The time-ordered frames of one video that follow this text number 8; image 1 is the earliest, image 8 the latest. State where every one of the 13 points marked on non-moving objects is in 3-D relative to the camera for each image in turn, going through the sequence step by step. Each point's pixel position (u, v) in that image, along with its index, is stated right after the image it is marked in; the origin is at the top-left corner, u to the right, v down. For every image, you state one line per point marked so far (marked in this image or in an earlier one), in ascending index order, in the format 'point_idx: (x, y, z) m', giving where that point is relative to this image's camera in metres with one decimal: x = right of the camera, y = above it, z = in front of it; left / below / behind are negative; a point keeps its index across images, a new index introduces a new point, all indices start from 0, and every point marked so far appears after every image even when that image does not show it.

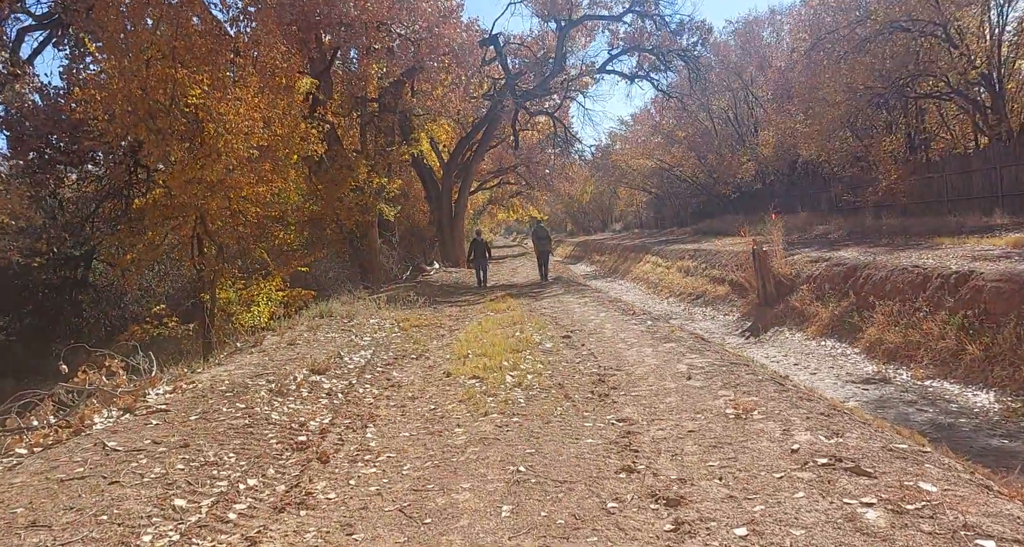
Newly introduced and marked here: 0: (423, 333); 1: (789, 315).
0: (-1.4, -1.0, +13.0) m
1: (+5.8, -0.9, +17.0) m
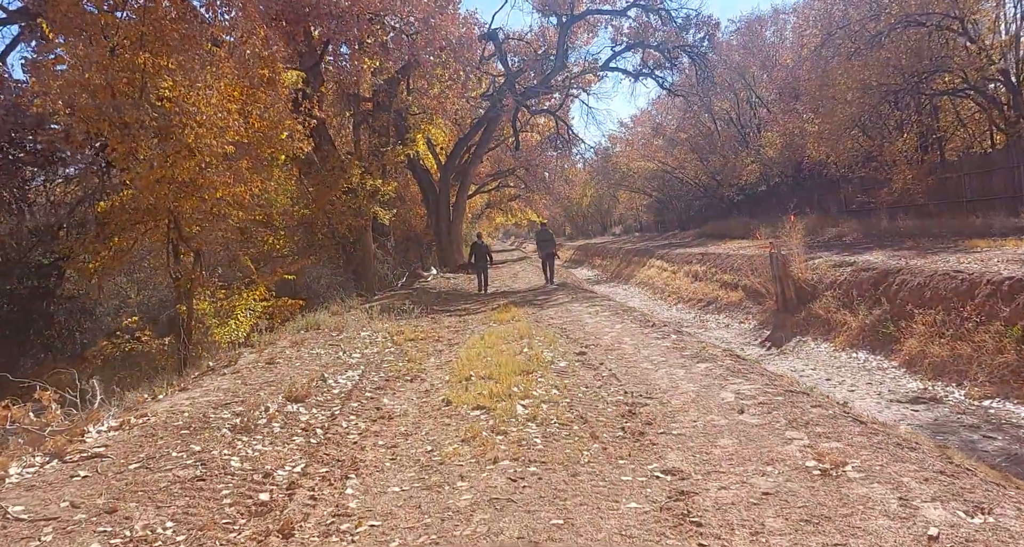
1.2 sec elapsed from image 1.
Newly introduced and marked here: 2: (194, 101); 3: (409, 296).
0: (-1.3, -1.1, +11.8) m
1: (+5.8, -1.0, +15.8) m
2: (-4.8, +2.6, +11.8) m
3: (-2.5, -0.5, +19.6) m
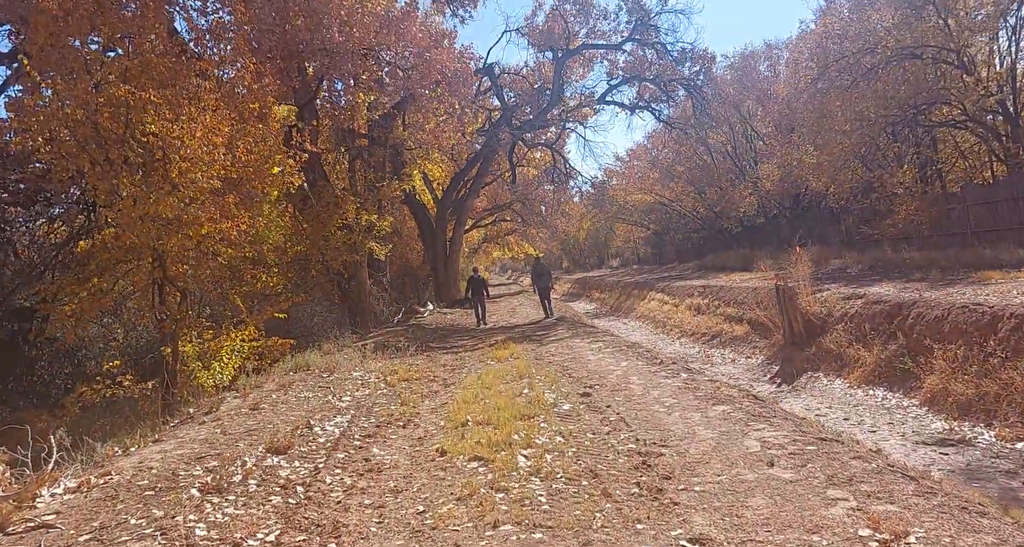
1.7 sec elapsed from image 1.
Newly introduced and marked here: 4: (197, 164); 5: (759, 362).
0: (-1.3, -1.6, +11.2) m
1: (+5.8, -1.6, +15.2) m
2: (-4.8, +2.0, +11.3) m
3: (-2.5, -1.4, +19.0) m
4: (-4.6, +1.6, +11.5) m
5: (+5.1, -1.8, +16.7) m
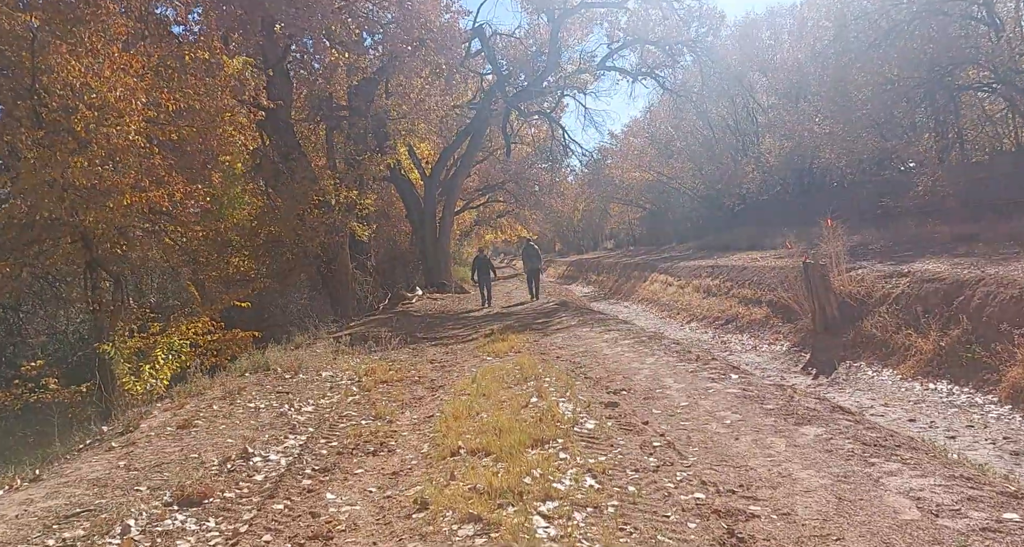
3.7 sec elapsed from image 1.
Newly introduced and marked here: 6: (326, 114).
0: (-1.3, -1.4, +9.2) m
1: (+5.8, -1.2, +13.3) m
2: (-4.9, +2.2, +9.2) m
3: (-2.6, -1.0, +17.0) m
4: (-4.6, +1.8, +9.4) m
5: (+5.0, -1.4, +14.8) m
6: (-4.6, +3.9, +19.8) m
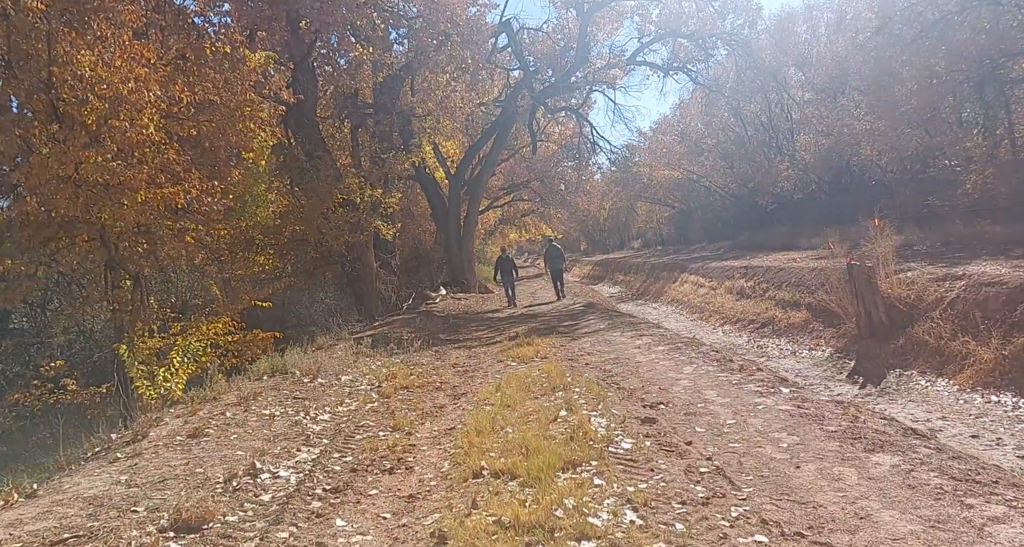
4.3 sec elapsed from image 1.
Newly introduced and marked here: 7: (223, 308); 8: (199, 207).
0: (-1.0, -1.4, +8.7) m
1: (+6.2, -1.2, +12.5) m
2: (-4.5, +2.3, +8.8) m
3: (-2.0, -1.0, +16.5) m
4: (-4.3, +1.8, +9.0) m
5: (+5.5, -1.4, +14.0) m
6: (-3.9, +4.0, +19.4) m
7: (-4.5, -0.5, +12.4) m
8: (-4.2, +0.9, +10.8) m
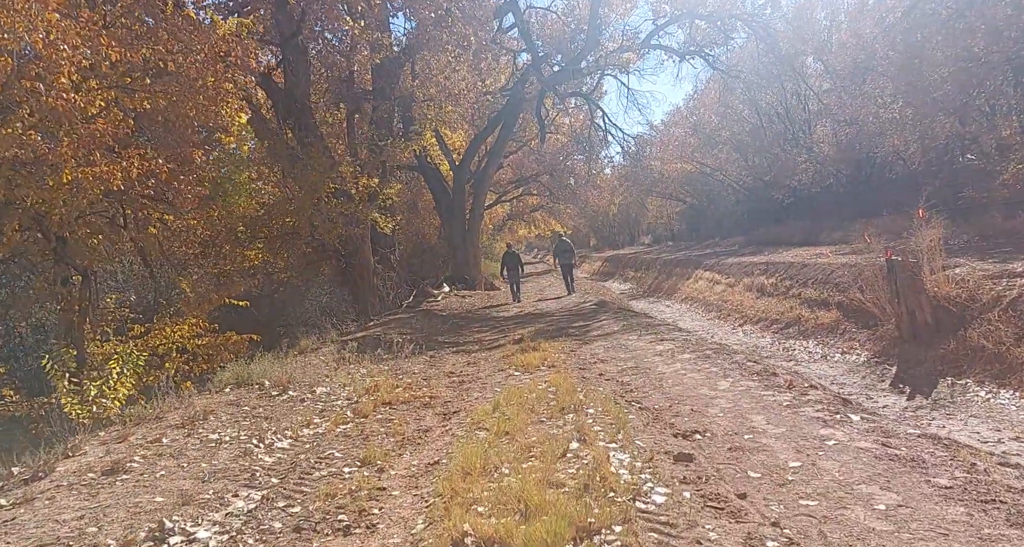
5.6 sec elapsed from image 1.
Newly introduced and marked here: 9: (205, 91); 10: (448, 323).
0: (-1.0, -1.4, +7.3) m
1: (+6.3, -1.2, +11.1) m
2: (-4.5, +2.3, +7.5) m
3: (-1.9, -0.9, +15.1) m
4: (-4.2, +1.9, +7.7) m
5: (+5.6, -1.4, +12.6) m
6: (-3.8, +4.1, +18.0) m
7: (-4.4, -0.5, +11.1) m
8: (-4.1, +0.9, +9.5) m
9: (-3.9, +2.3, +10.3) m
10: (-1.3, -1.0, +15.7) m
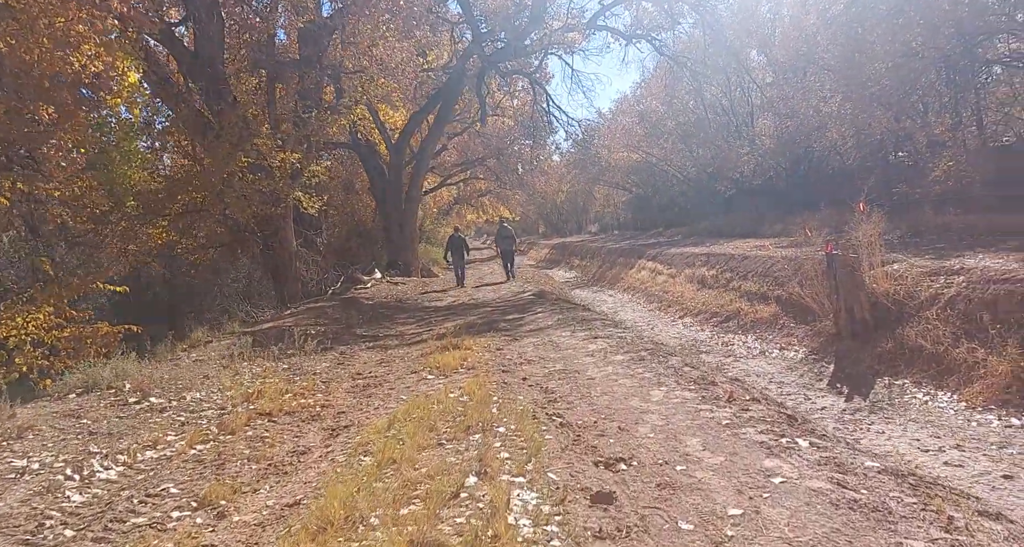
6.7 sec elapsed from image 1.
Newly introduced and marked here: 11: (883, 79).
0: (-1.8, -1.3, +6.2) m
1: (+5.3, -1.1, +10.5) m
2: (-5.2, +2.5, +6.1) m
3: (-3.2, -0.7, +14.0) m
4: (-5.0, +2.0, +6.3) m
5: (+4.5, -1.3, +12.0) m
6: (-5.1, +4.4, +16.7) m
7: (-5.4, -0.3, +9.8) m
8: (-5.0, +1.1, +8.2) m
9: (-4.8, +2.5, +9.0) m
10: (-2.6, -0.7, +14.7) m
11: (+9.4, +4.9, +19.9) m
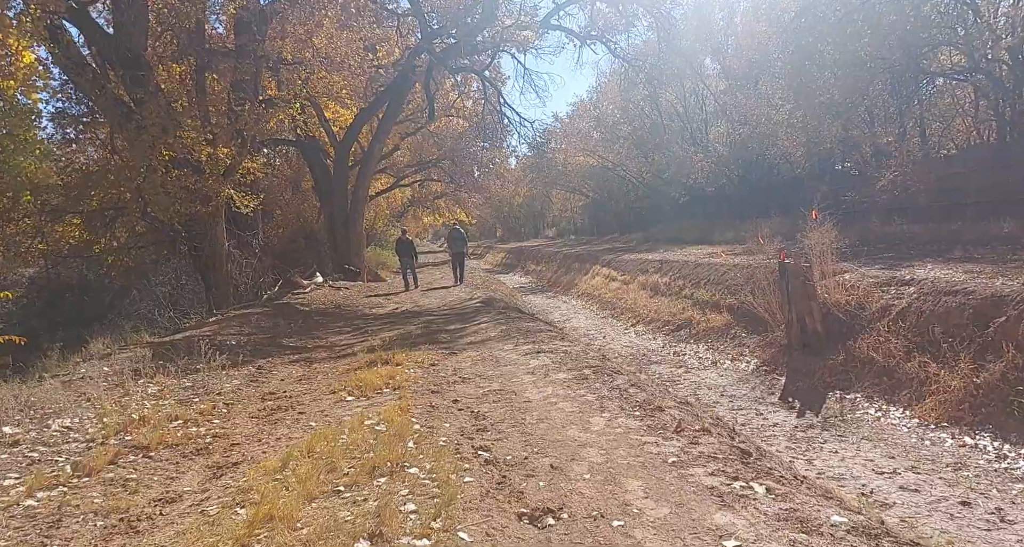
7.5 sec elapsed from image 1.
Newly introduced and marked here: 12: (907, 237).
0: (-2.3, -1.3, +5.3) m
1: (+4.5, -1.3, +10.0) m
2: (-5.7, +2.4, +5.1) m
3: (-4.2, -0.8, +13.0) m
4: (-5.5, +2.0, +5.3) m
5: (+3.6, -1.5, +11.4) m
6: (-6.2, +4.3, +15.6) m
7: (-6.1, -0.3, +8.7) m
8: (-5.6, +1.1, +7.1) m
9: (-5.4, +2.4, +8.0) m
10: (-3.6, -0.8, +13.7) m
11: (+8.2, +4.7, +19.6) m
12: (+9.0, +0.8, +17.8) m
